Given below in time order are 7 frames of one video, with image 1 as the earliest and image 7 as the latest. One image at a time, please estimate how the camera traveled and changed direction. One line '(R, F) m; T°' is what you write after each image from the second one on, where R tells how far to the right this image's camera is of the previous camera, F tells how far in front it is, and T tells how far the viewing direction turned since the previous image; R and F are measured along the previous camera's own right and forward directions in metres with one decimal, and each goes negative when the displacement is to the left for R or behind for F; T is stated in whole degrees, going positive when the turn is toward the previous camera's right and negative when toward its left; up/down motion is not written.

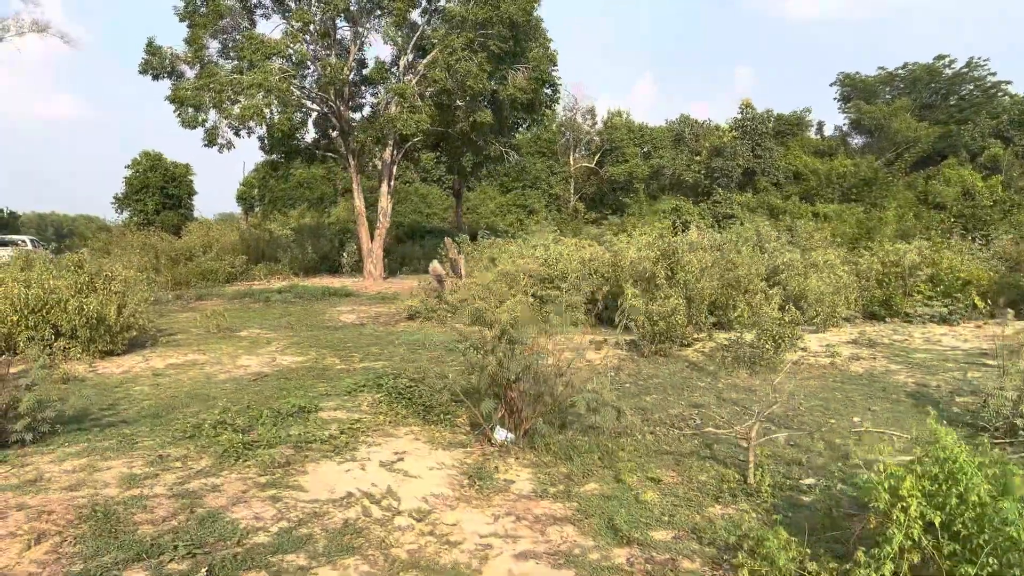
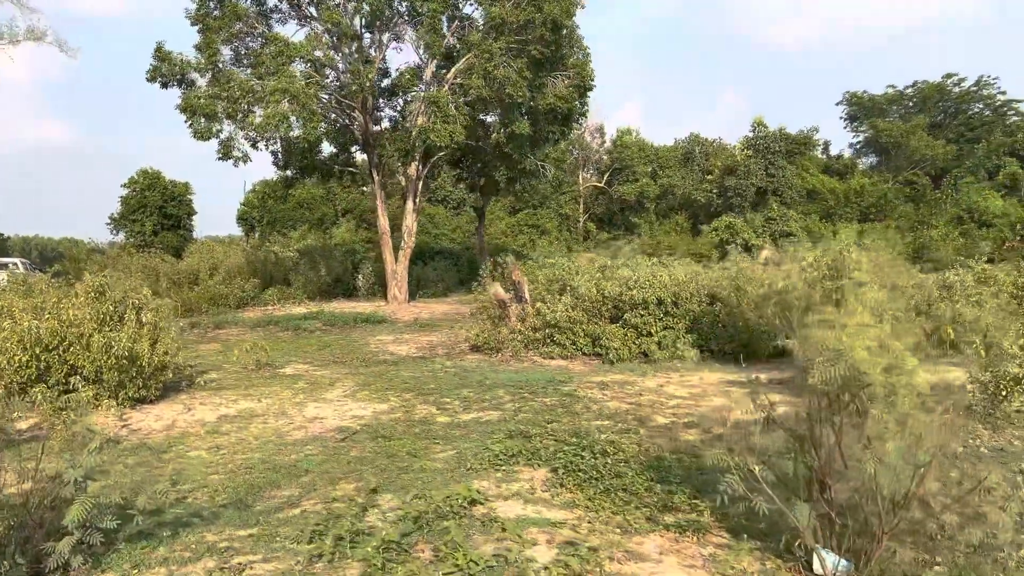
(-1.0, +1.4) m; +1°
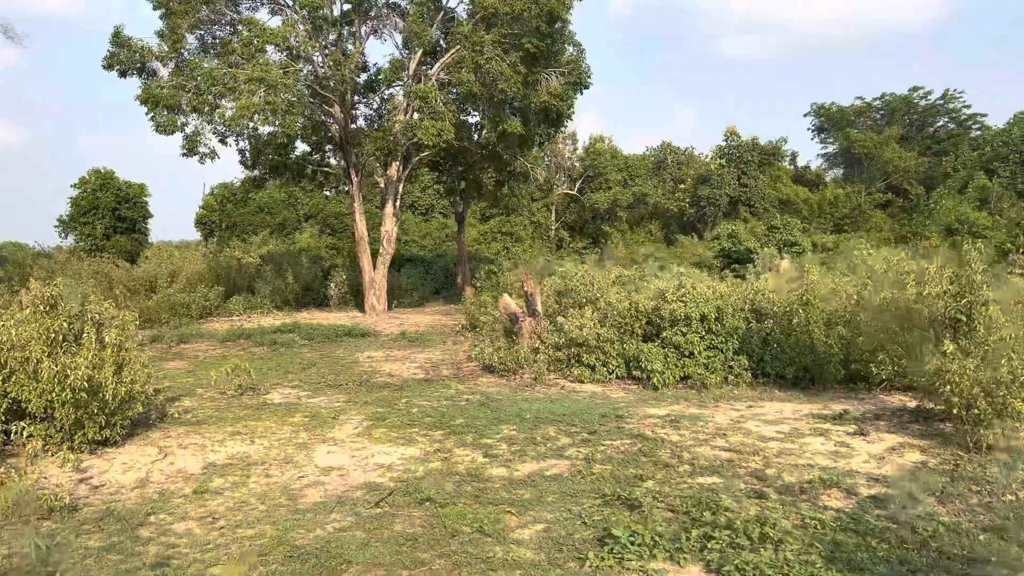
(-0.6, +1.1) m; +3°
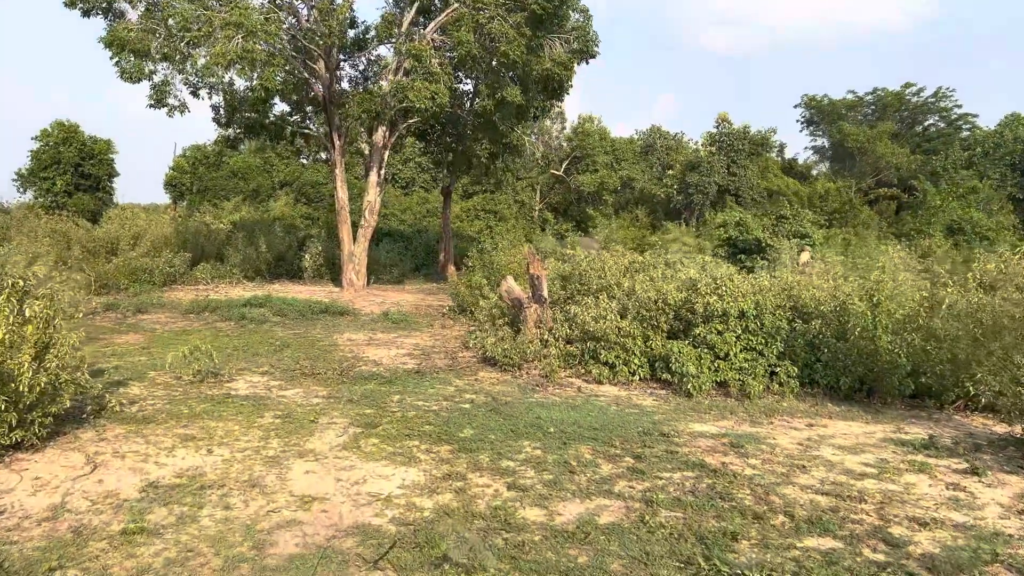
(-0.3, +1.0) m; +2°
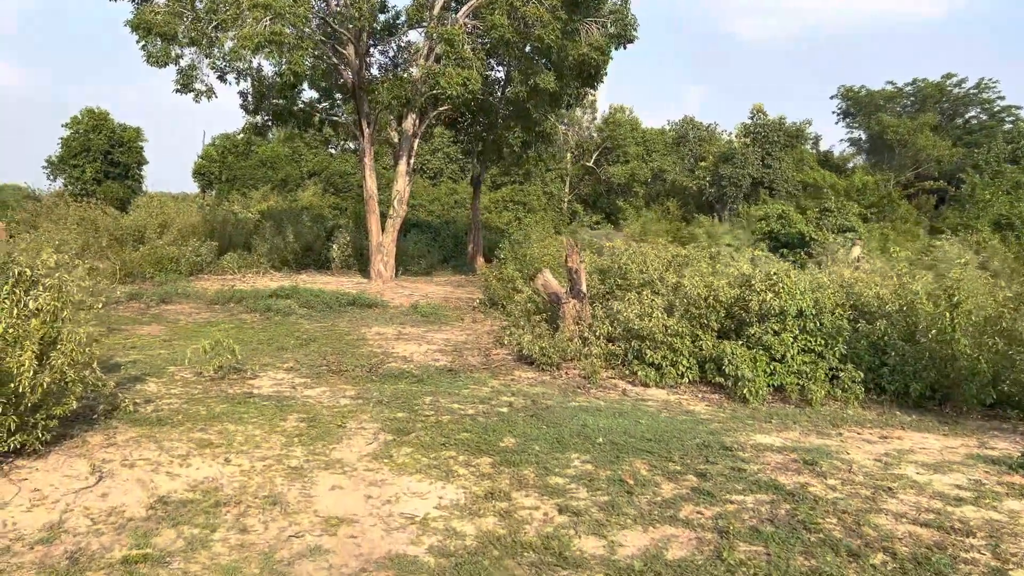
(-0.1, +0.4) m; -2°
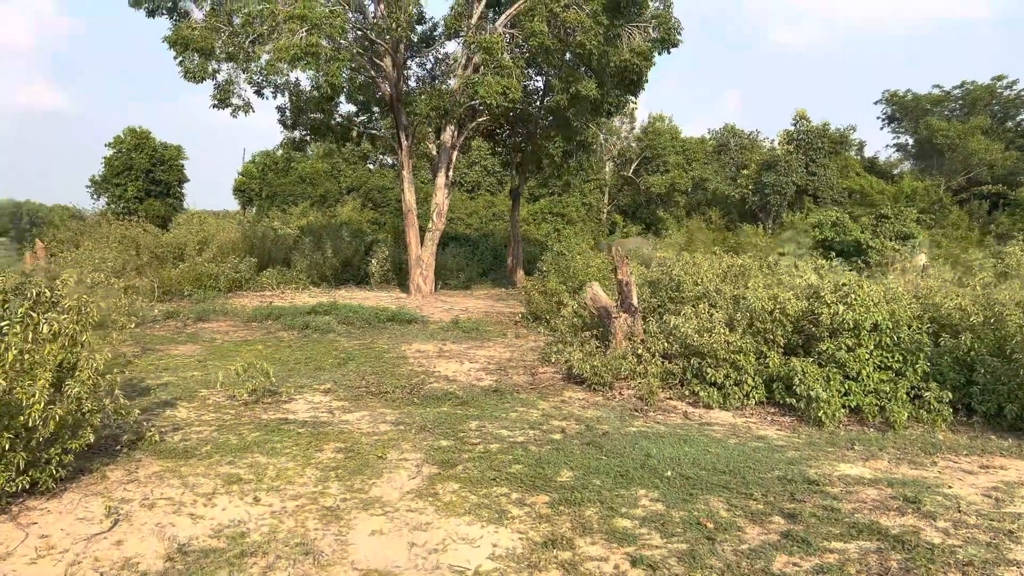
(-0.1, +0.4) m; -3°
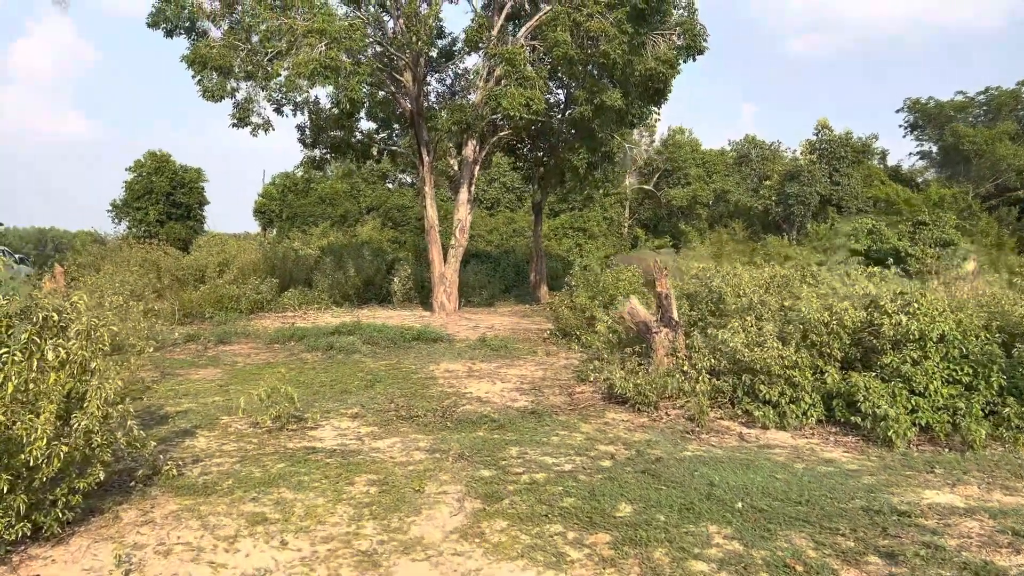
(-0.1, +0.3) m; -1°
